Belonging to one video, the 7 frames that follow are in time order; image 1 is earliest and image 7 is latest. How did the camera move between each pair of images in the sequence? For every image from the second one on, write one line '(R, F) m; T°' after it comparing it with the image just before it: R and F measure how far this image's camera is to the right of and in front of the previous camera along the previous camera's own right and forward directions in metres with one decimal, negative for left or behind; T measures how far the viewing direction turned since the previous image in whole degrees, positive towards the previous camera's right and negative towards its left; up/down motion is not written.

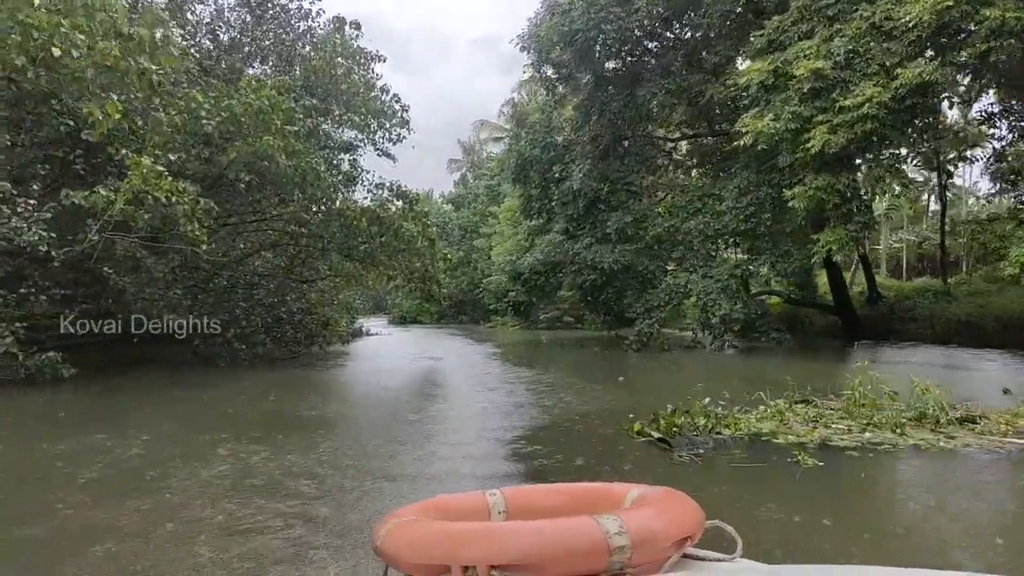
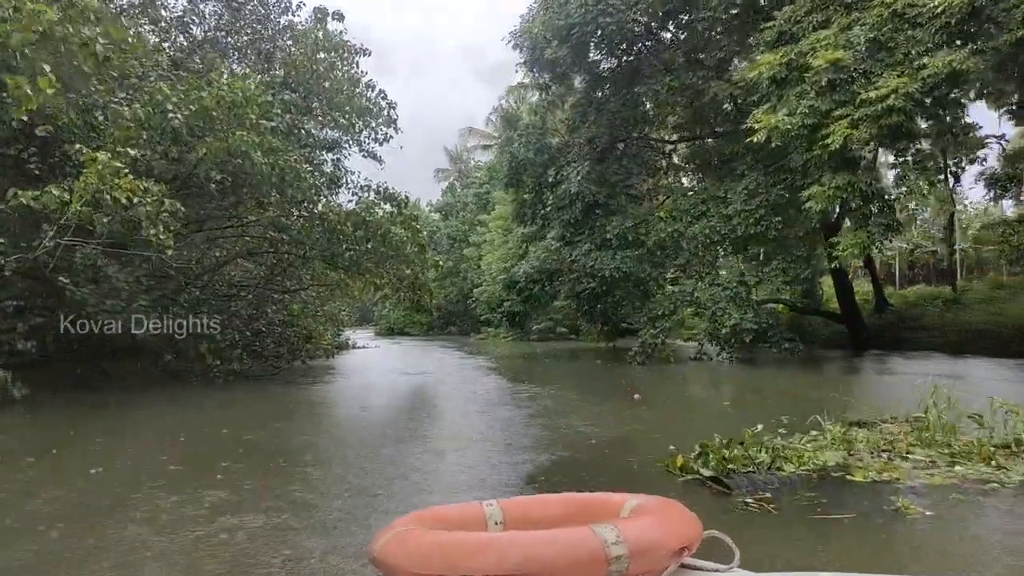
(-0.1, +0.8) m; +1°
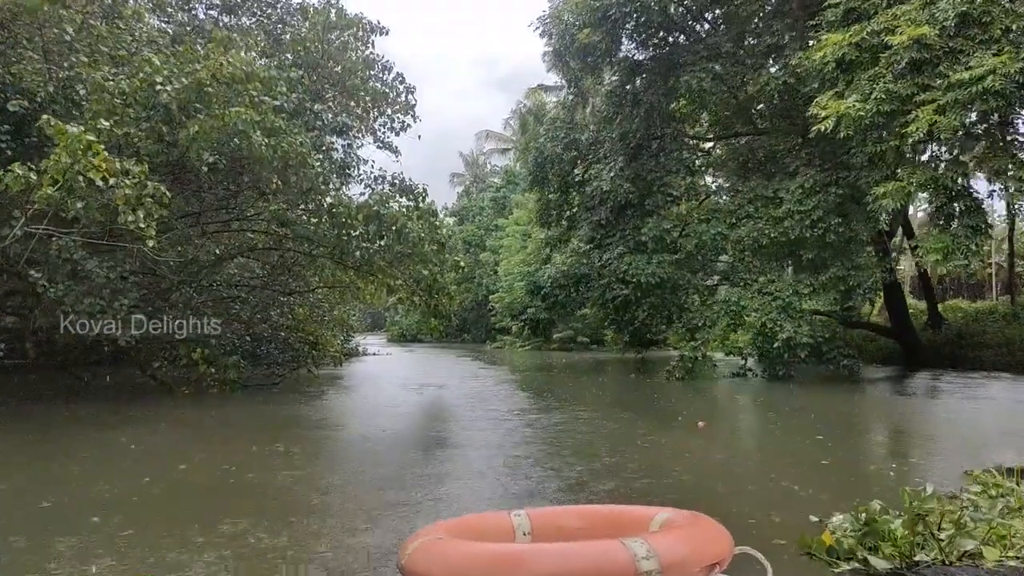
(-0.2, +1.2) m; -1°
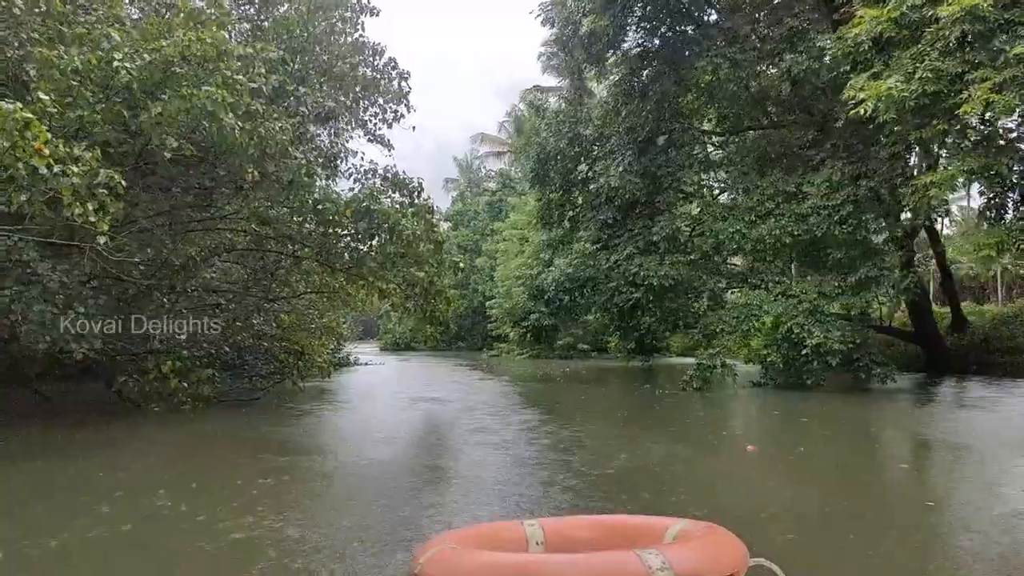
(-0.1, +0.9) m; +1°
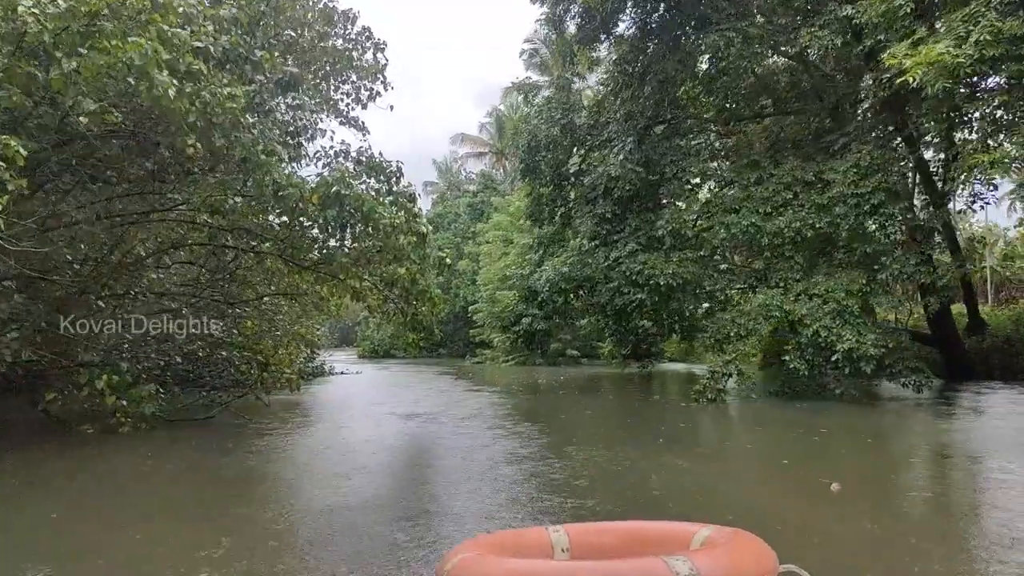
(-0.2, +1.2) m; +2°
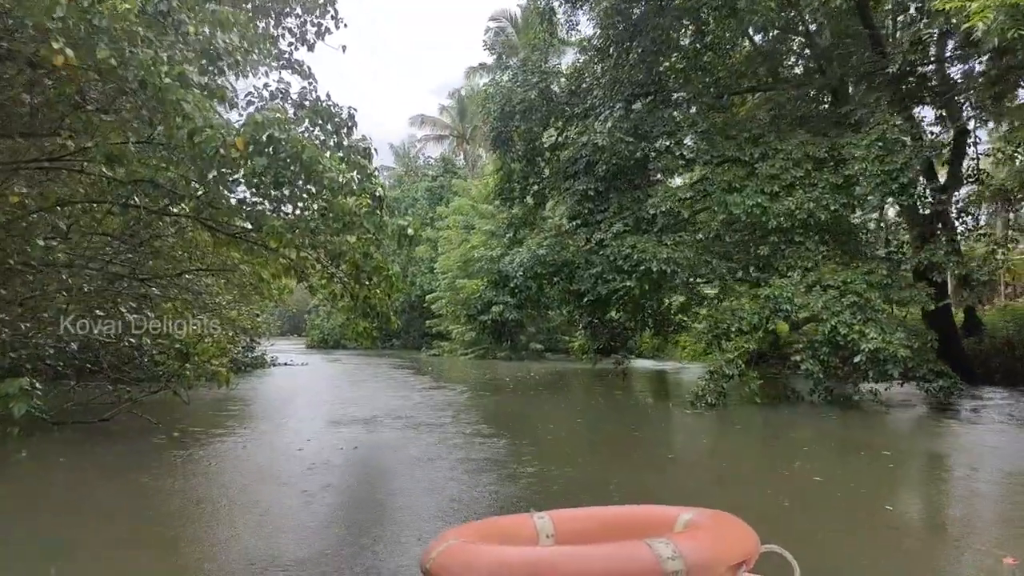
(-0.2, +1.4) m; +4°
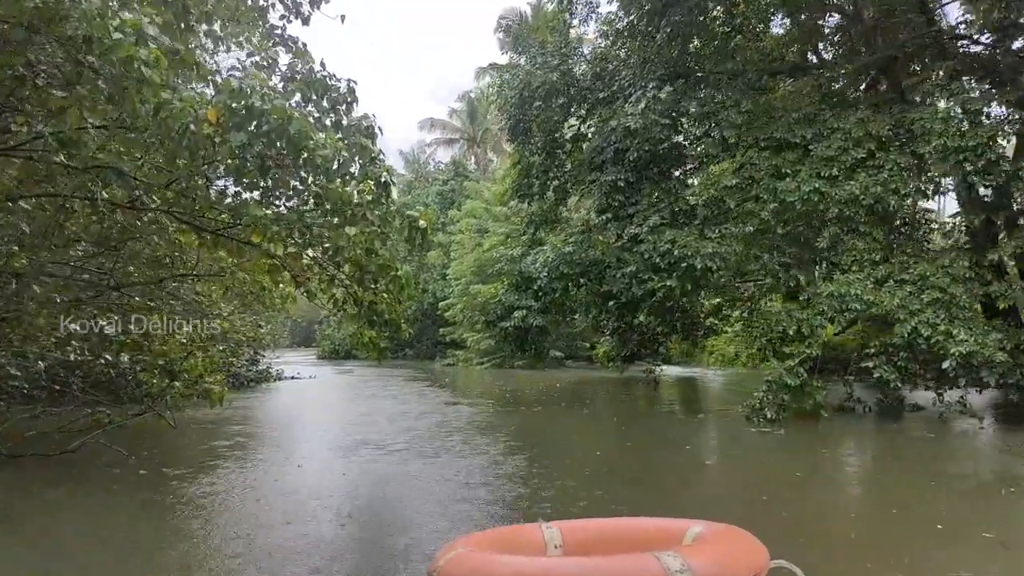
(-0.1, +1.0) m; -1°
